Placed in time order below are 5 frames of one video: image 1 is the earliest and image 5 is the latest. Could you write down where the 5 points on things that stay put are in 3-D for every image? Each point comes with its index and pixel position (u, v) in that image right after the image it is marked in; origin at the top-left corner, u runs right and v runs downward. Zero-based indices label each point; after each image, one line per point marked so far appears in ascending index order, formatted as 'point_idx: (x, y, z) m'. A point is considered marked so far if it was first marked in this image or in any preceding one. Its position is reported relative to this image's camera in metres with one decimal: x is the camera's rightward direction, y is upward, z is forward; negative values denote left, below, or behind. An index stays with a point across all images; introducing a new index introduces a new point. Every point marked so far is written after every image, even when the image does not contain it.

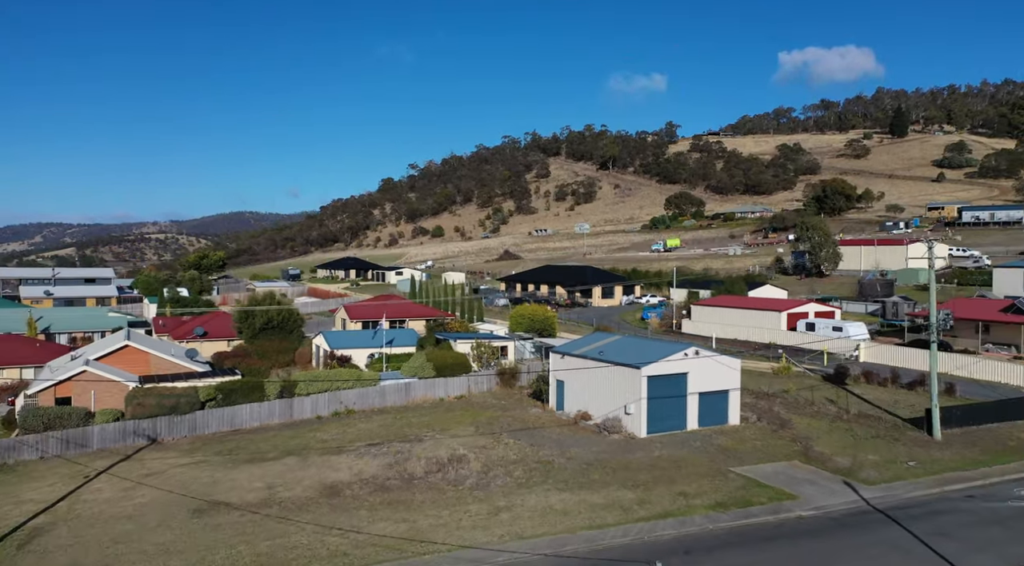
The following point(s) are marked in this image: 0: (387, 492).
0: (-1.9, -3.2, +12.4) m
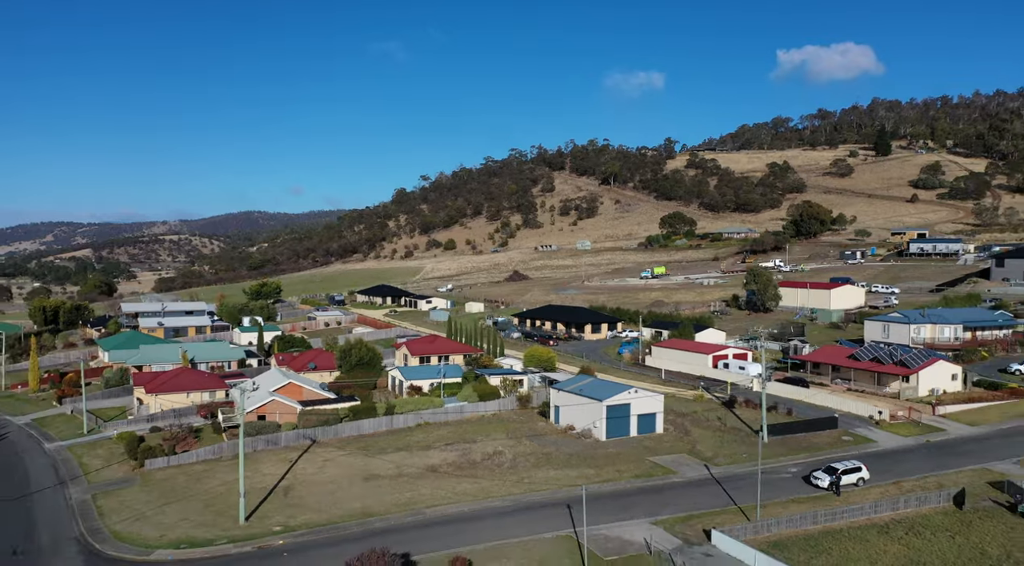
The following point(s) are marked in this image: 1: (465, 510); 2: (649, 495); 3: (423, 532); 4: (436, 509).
0: (-1.4, -5.4, +22.9) m
1: (-1.2, -5.7, +19.8) m
2: (+3.5, -5.4, +20.0) m
3: (-2.1, -5.9, +18.4) m
4: (-1.9, -5.7, +19.9) m
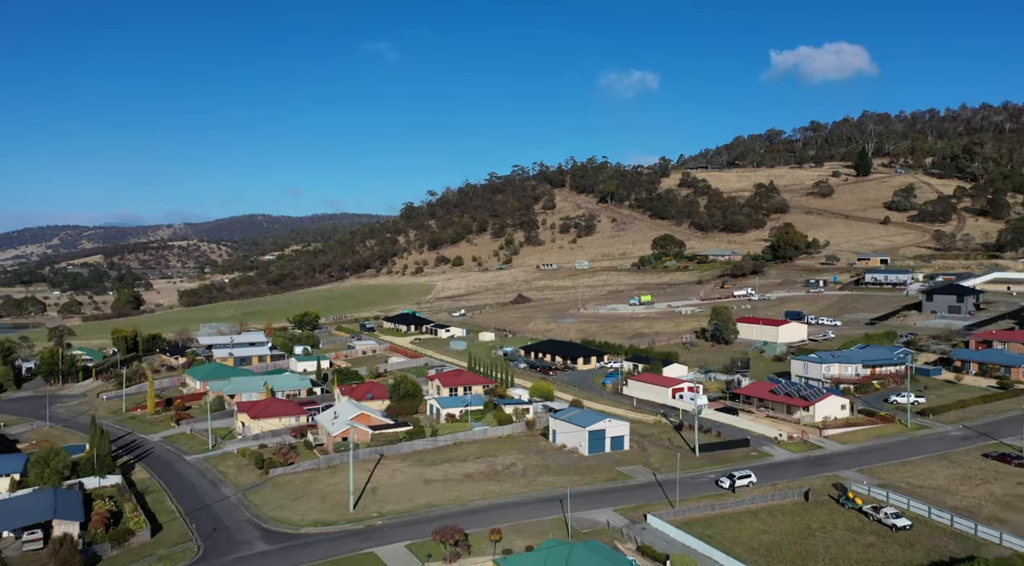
0: (-0.9, -8.3, +33.7) m
1: (-0.7, -8.6, +30.5) m
2: (+4.0, -8.3, +30.7) m
3: (-1.6, -8.7, +29.2) m
4: (-1.5, -8.6, +30.7) m
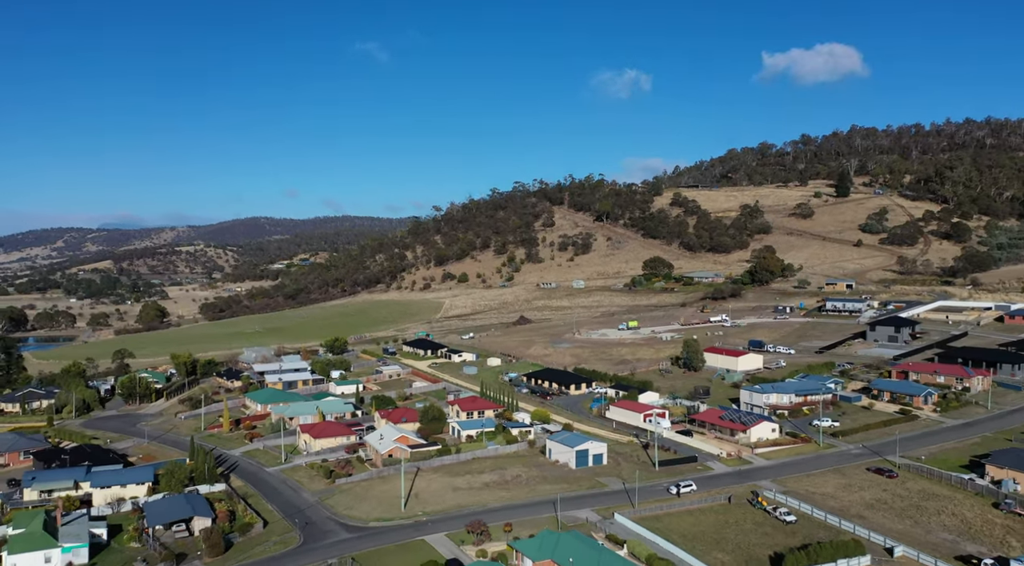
0: (-0.6, -11.6, +45.2) m
1: (-0.3, -11.9, +42.0) m
2: (+4.3, -11.6, +42.2) m
3: (-1.3, -12.1, +40.7) m
4: (-1.1, -11.9, +42.2) m
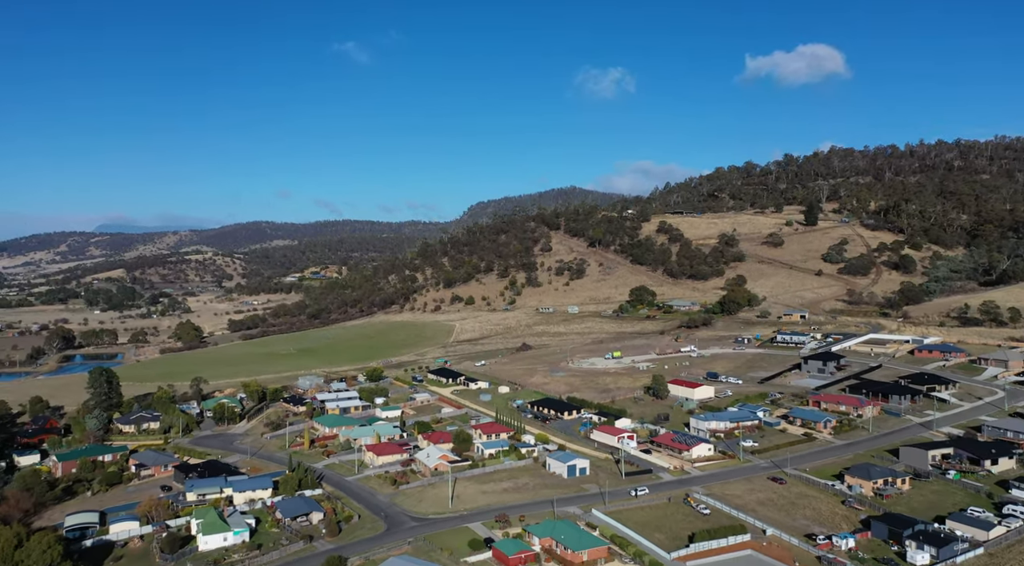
0: (+0.3, -17.2, +65.1) m
1: (+0.6, -17.5, +62.0) m
2: (+5.2, -17.1, +62.2) m
3: (-0.3, -17.6, +60.6) m
4: (-0.2, -17.5, +62.1) m
